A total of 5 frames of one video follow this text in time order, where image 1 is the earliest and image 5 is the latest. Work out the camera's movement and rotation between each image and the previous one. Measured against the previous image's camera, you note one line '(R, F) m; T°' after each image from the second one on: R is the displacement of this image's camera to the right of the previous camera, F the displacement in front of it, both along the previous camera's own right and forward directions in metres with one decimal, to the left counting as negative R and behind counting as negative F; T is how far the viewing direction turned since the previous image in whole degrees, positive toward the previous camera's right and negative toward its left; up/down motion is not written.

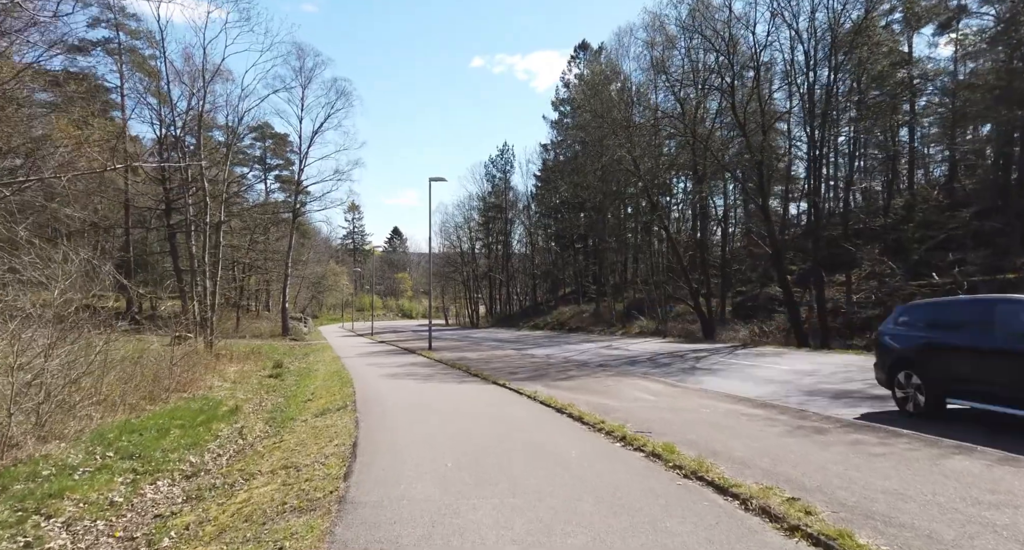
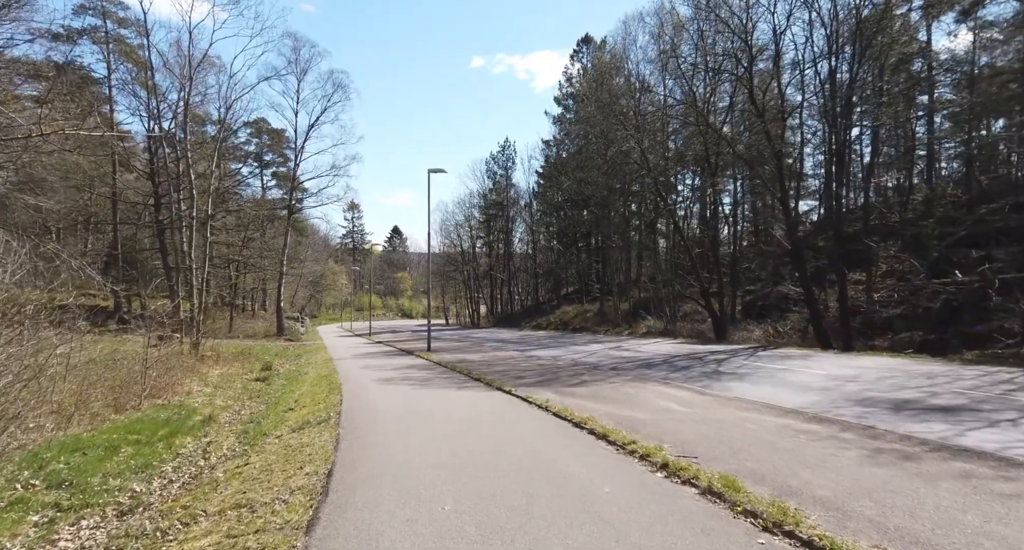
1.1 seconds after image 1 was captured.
(-0.1, +1.2) m; 0°
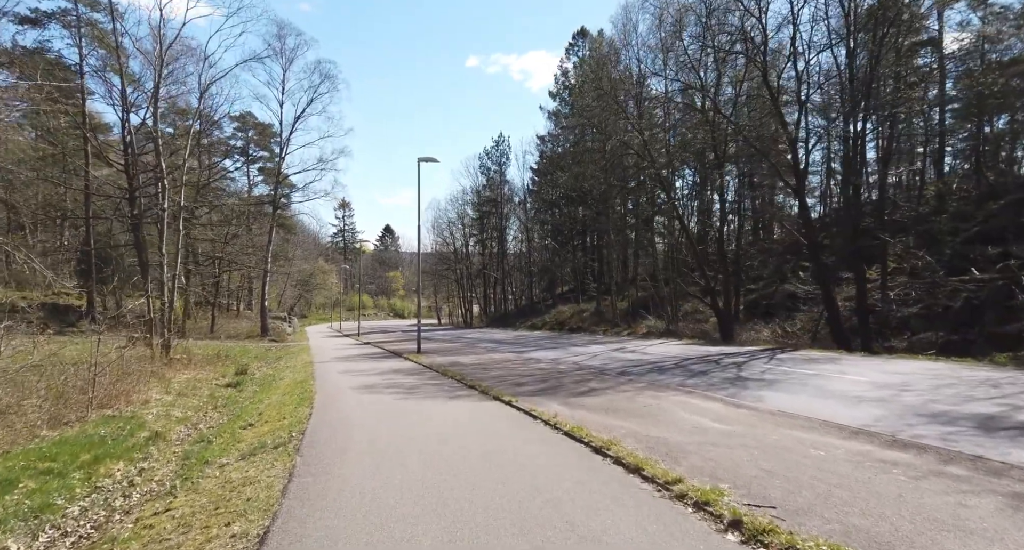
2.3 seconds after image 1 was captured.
(-0.1, +1.4) m; +1°
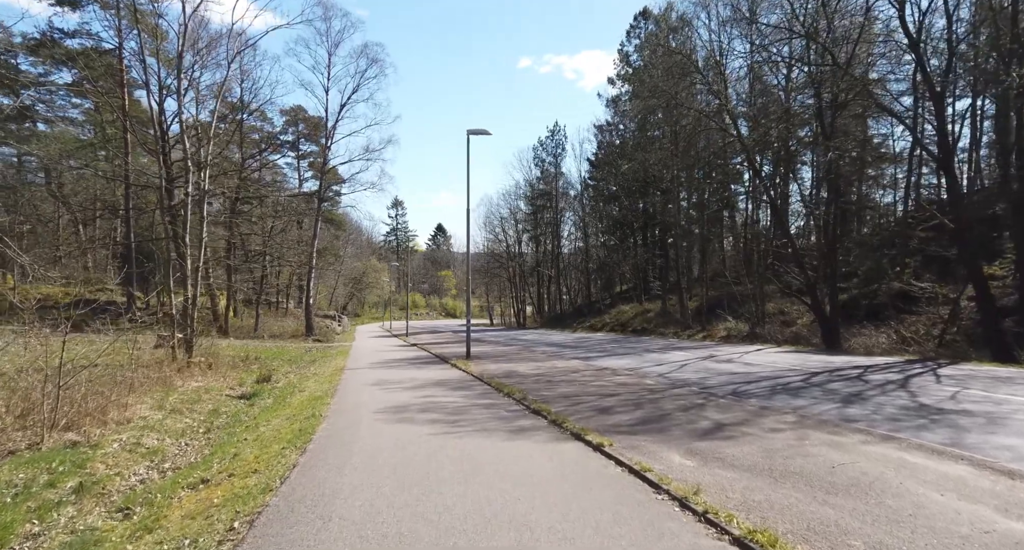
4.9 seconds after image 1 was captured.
(-0.4, +3.0) m; -5°
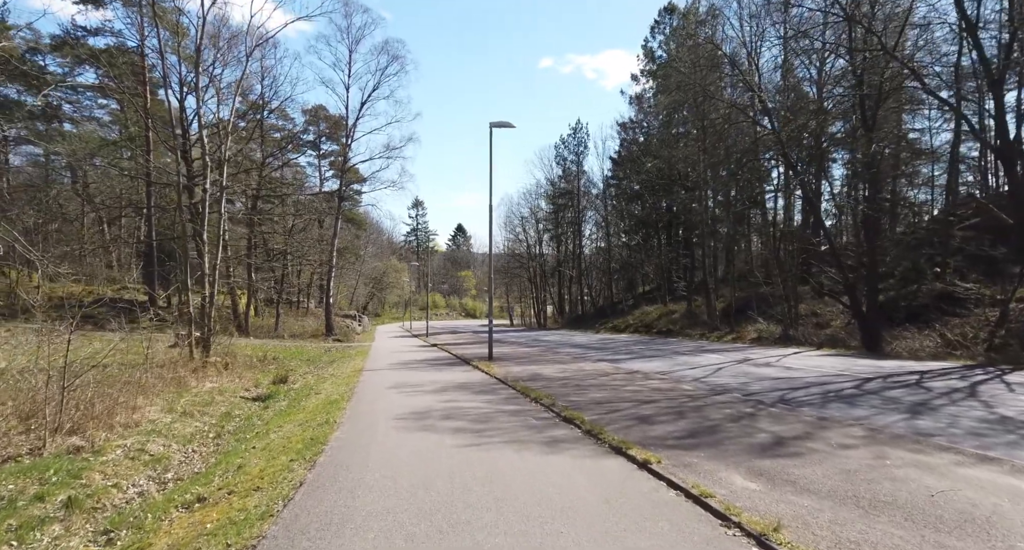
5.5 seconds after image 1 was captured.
(-0.1, +0.6) m; -2°
